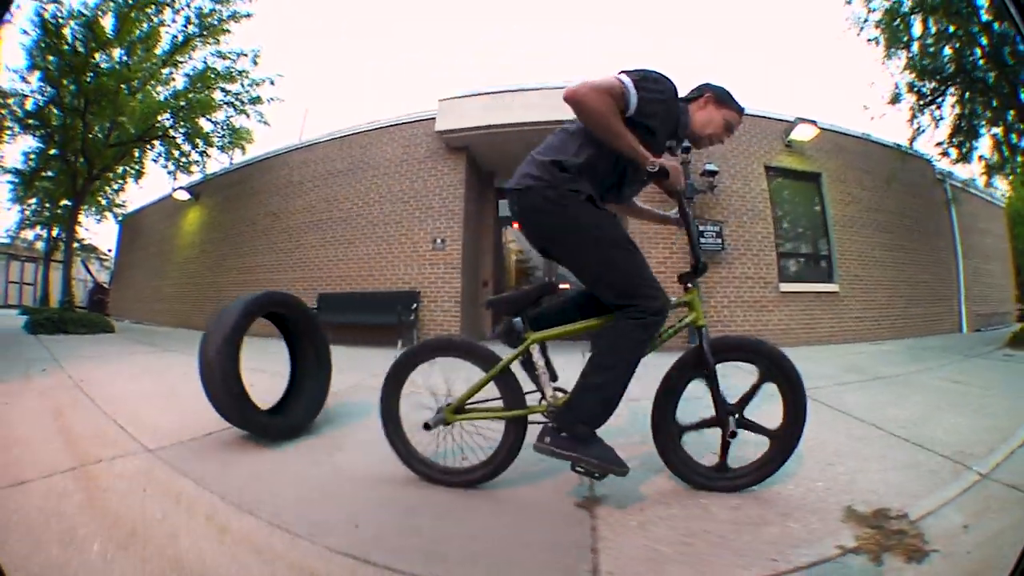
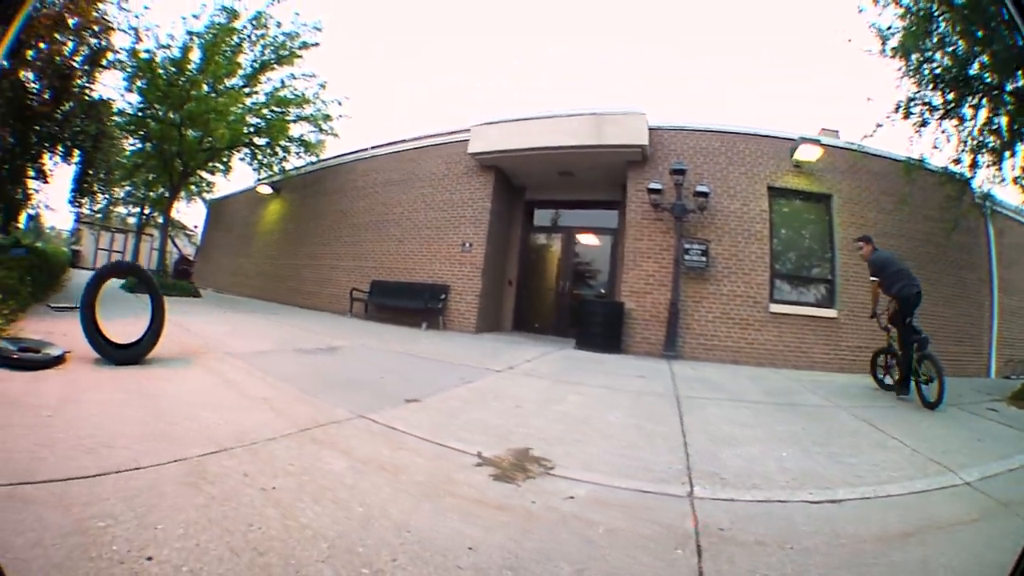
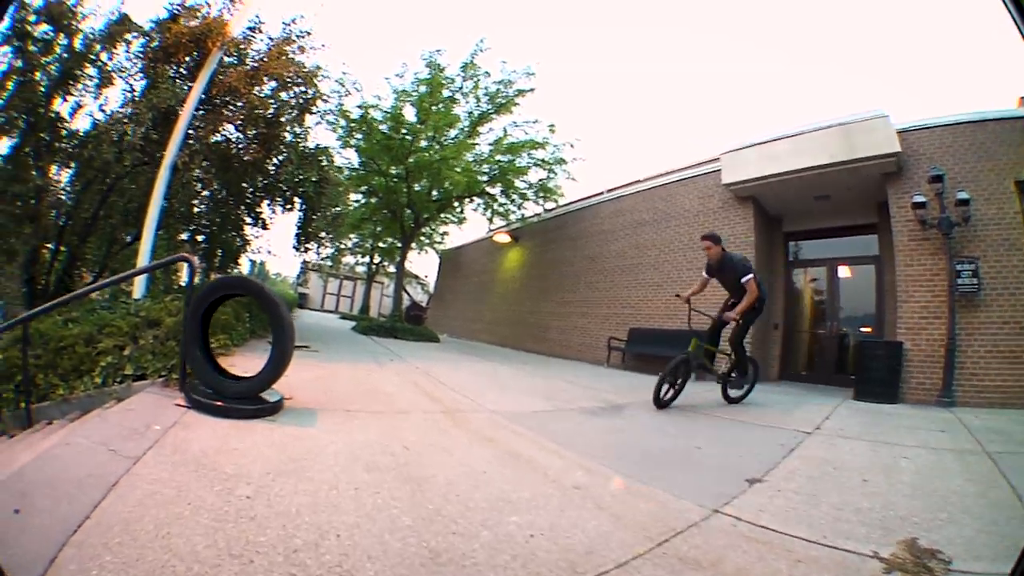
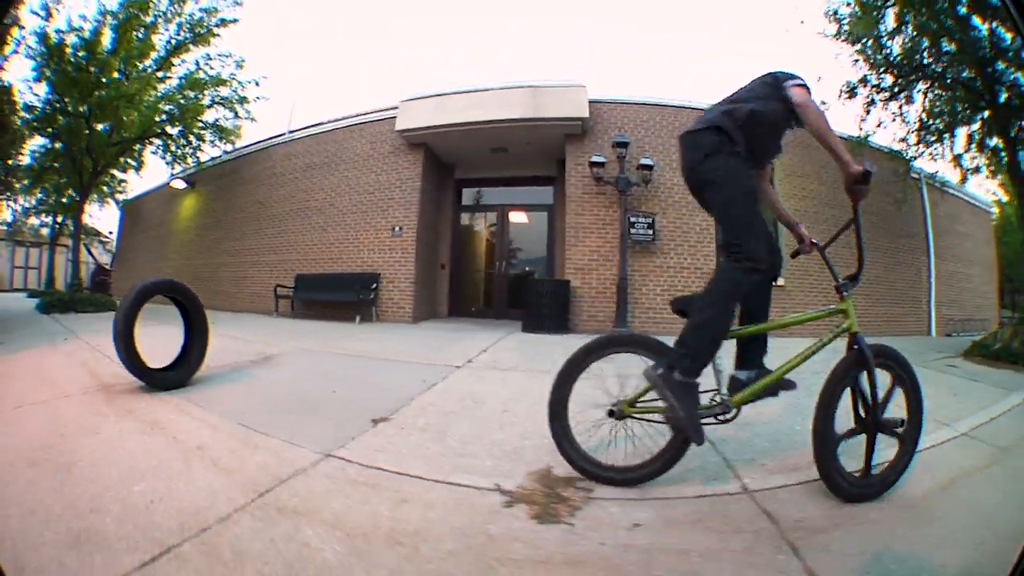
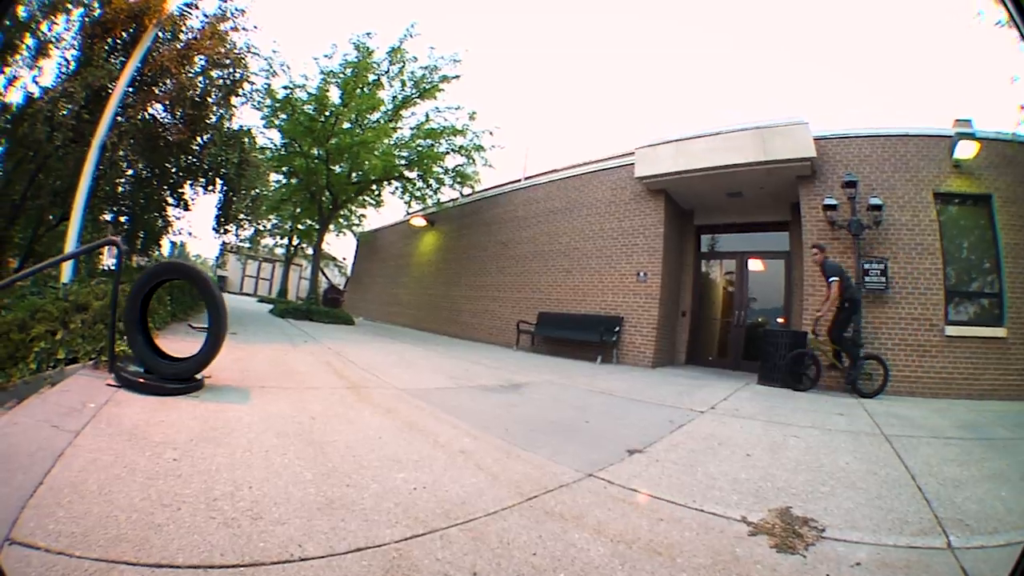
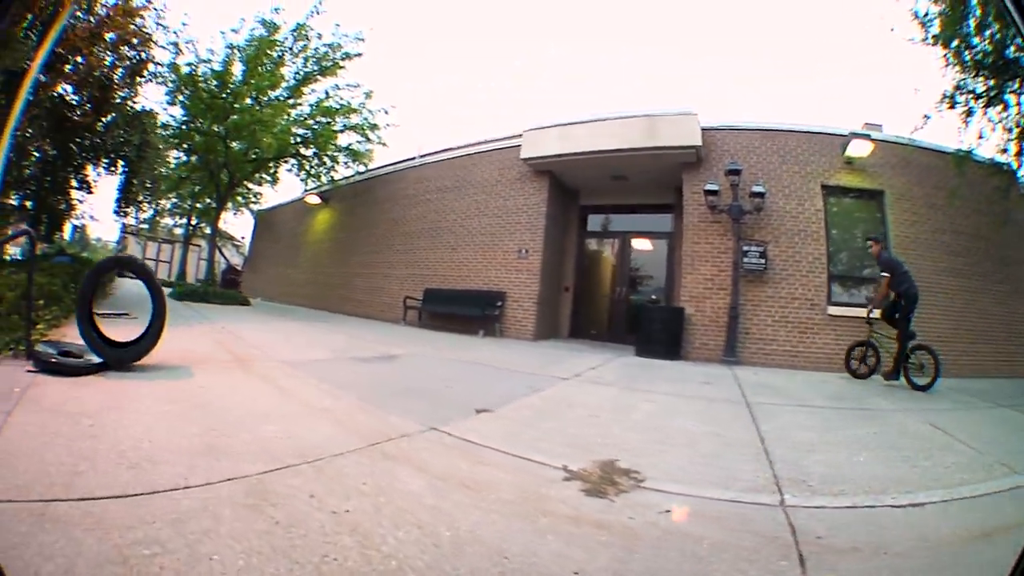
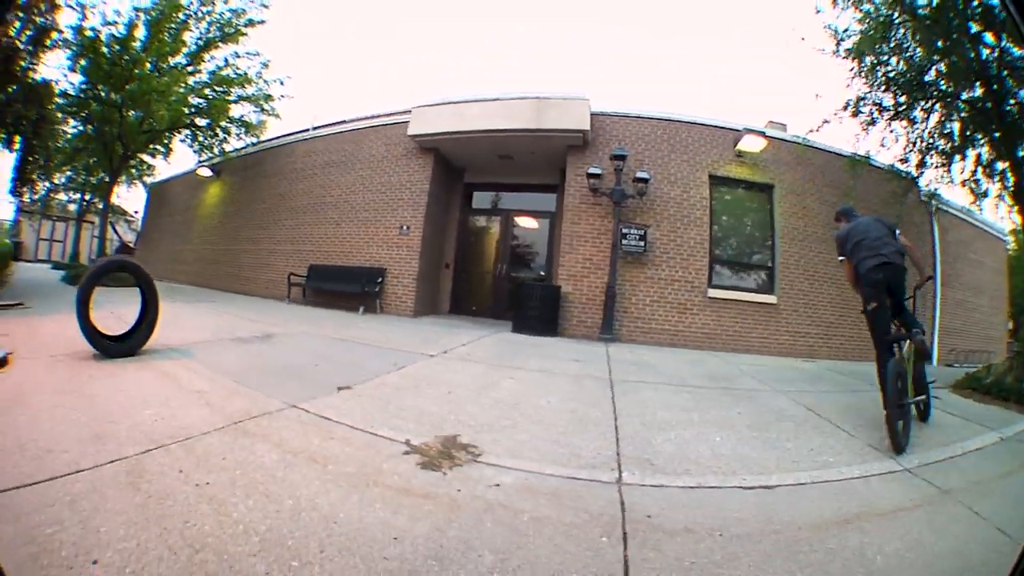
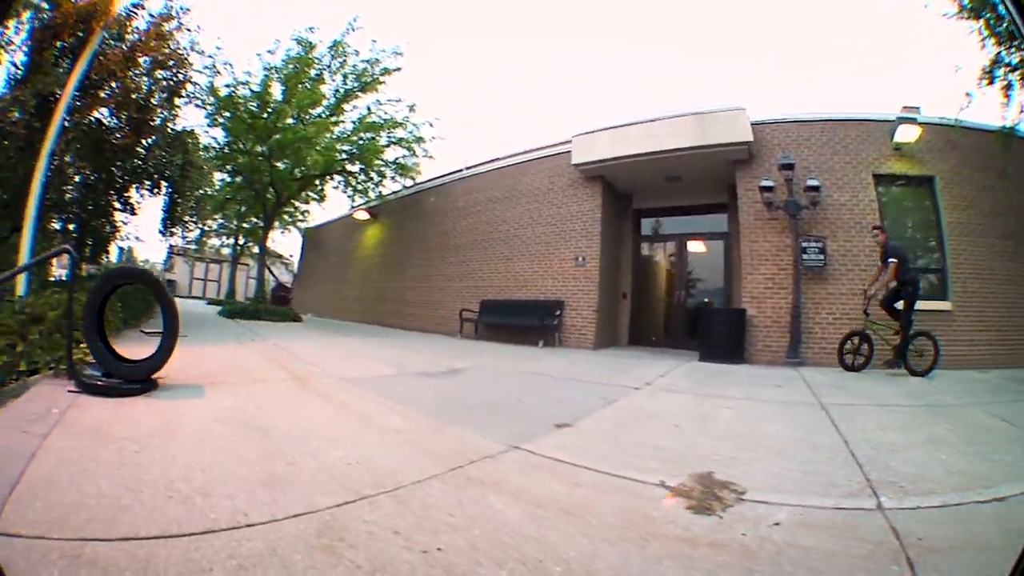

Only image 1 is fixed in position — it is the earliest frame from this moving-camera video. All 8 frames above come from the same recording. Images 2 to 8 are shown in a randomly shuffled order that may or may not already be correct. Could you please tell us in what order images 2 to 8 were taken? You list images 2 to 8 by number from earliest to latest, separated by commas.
4, 7, 2, 6, 8, 5, 3
